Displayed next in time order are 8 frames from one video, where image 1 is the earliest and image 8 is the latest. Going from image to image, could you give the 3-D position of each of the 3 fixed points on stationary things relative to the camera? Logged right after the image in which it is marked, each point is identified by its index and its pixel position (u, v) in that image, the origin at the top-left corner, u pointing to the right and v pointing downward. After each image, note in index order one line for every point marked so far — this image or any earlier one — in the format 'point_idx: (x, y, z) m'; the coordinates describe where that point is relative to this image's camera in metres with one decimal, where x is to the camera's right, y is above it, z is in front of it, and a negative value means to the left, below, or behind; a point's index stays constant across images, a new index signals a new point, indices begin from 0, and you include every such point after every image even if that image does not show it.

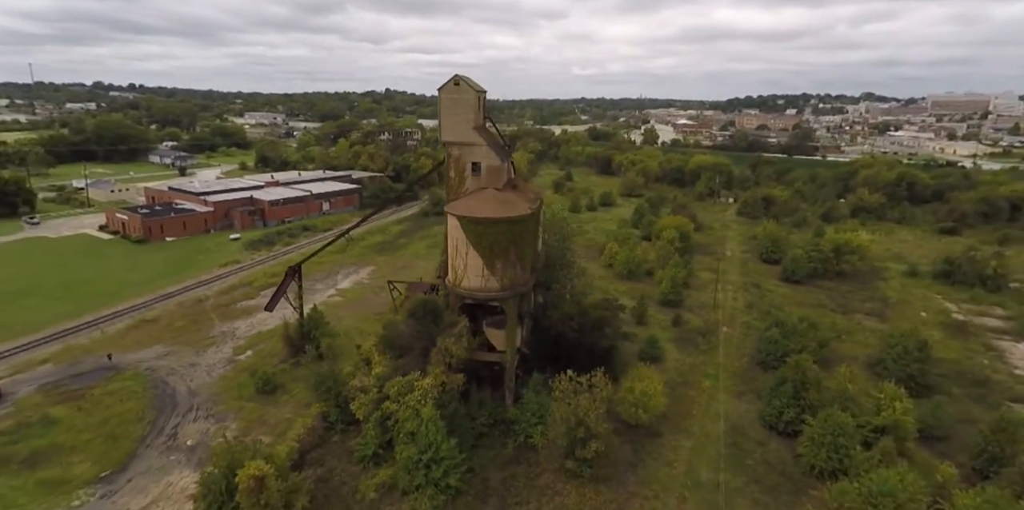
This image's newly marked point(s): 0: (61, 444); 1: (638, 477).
0: (-15.7, -6.5, +19.0) m
1: (+4.6, -8.0, +19.3) m
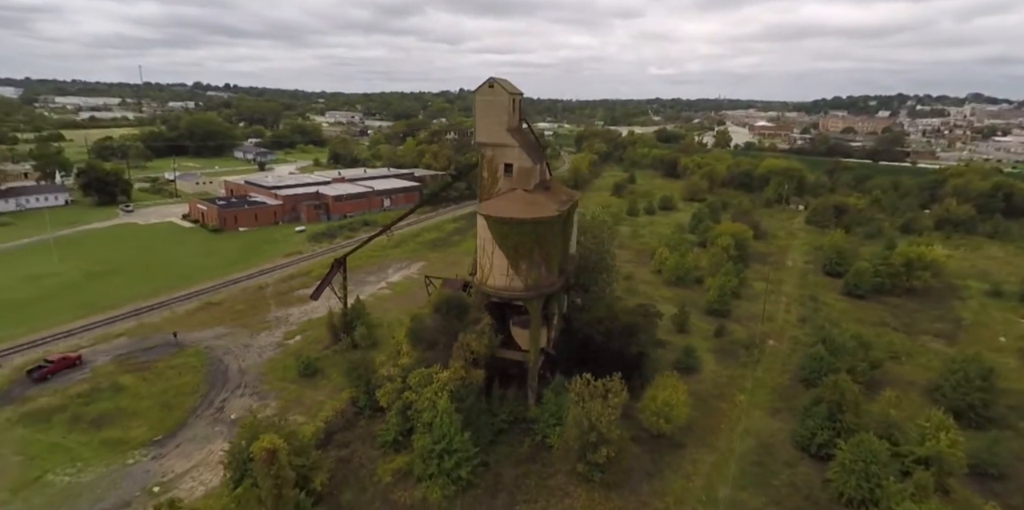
0: (-15.0, -6.0, +21.3) m
1: (+5.0, -8.2, +19.0) m
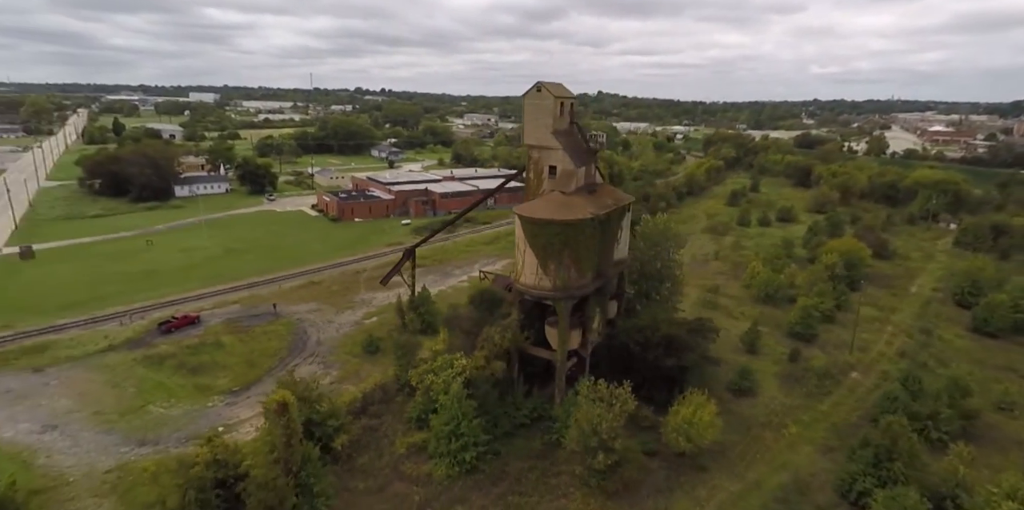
0: (-13.7, -5.0, +25.6) m
1: (+5.0, -8.5, +18.5) m
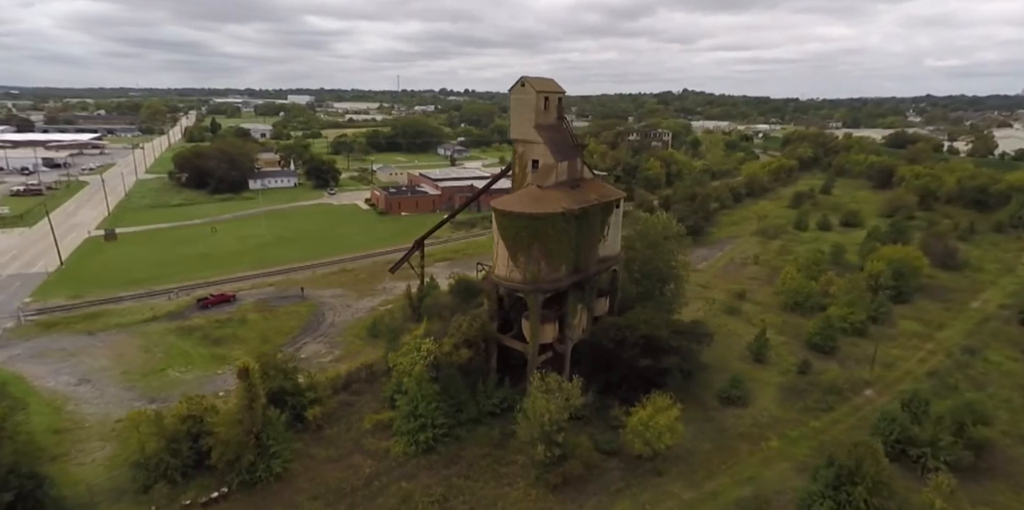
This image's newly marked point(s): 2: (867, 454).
0: (-14.2, -4.2, +28.4) m
1: (+3.0, -8.4, +18.5) m
2: (+11.2, -6.2, +17.1) m
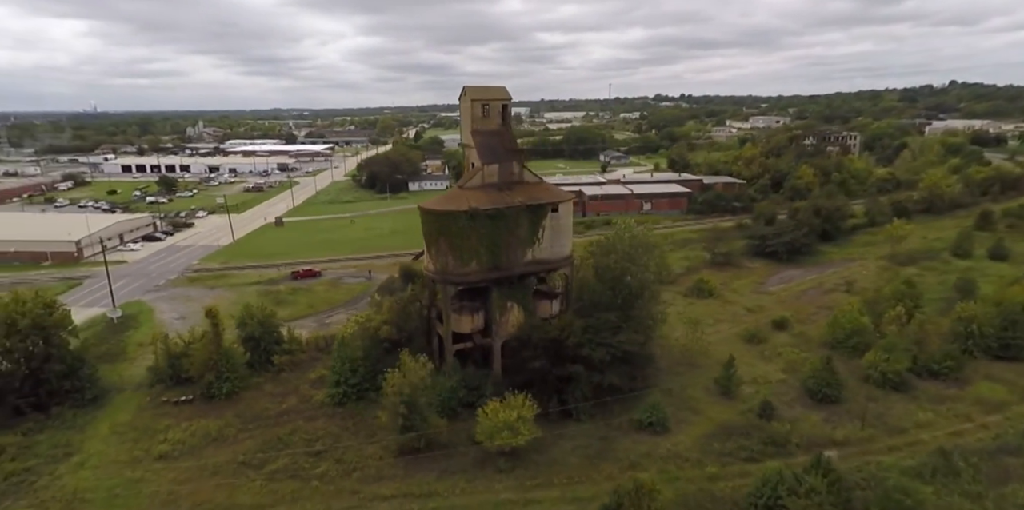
0: (-14.4, -3.1, +36.7) m
1: (-3.3, -8.2, +20.5) m
2: (+3.8, -6.6, +15.9) m
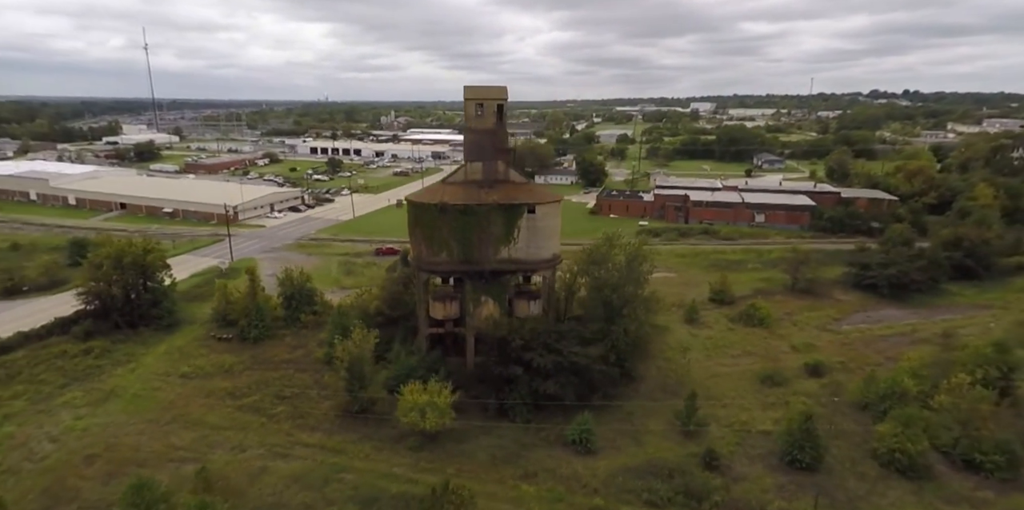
0: (-11.3, -1.4, +41.7) m
1: (-6.9, -7.5, +22.9) m
2: (-1.7, -6.7, +16.1) m
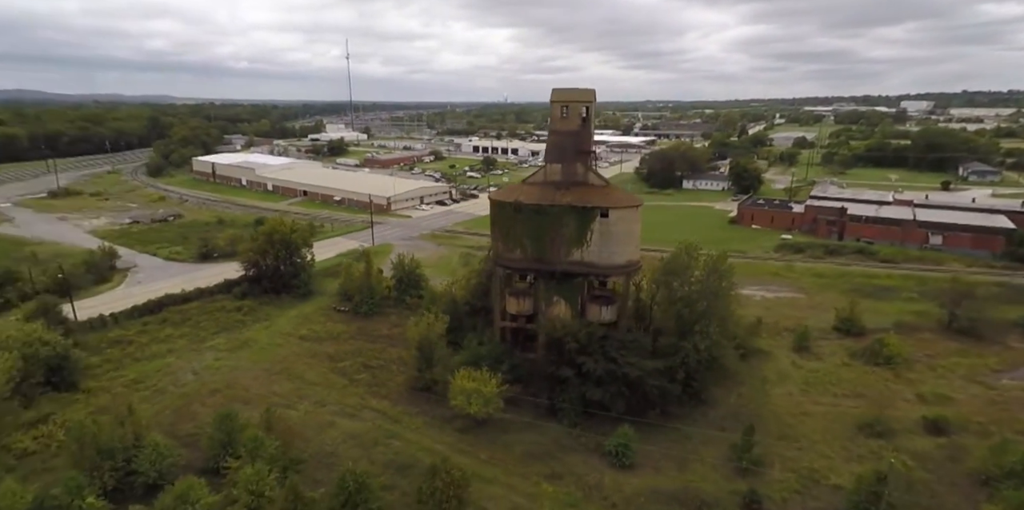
0: (-2.7, -0.8, +44.4) m
1: (-4.8, -7.1, +25.2) m
2: (-1.9, -6.5, +17.1) m
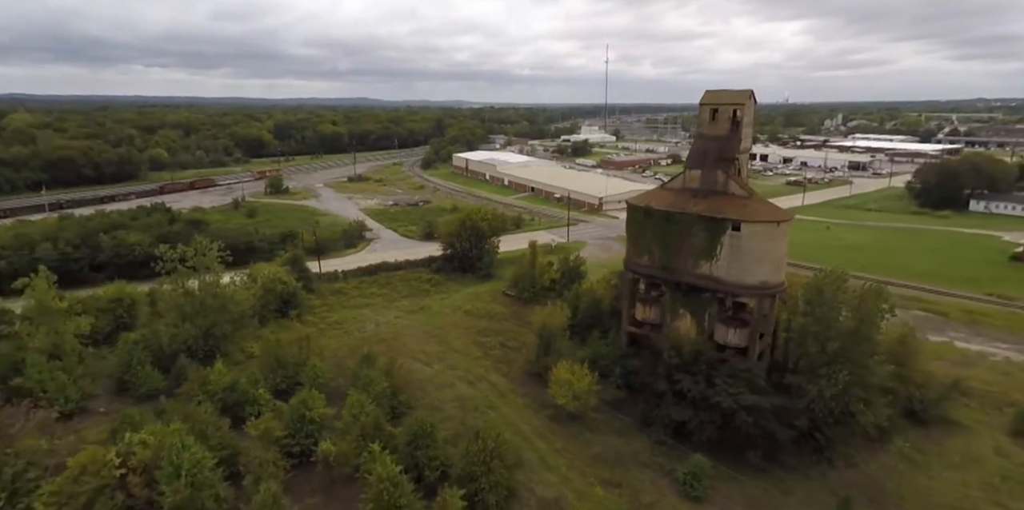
0: (+11.7, -1.3, +43.4) m
1: (+0.4, -6.7, +27.4) m
2: (-0.7, -6.3, +18.9) m
